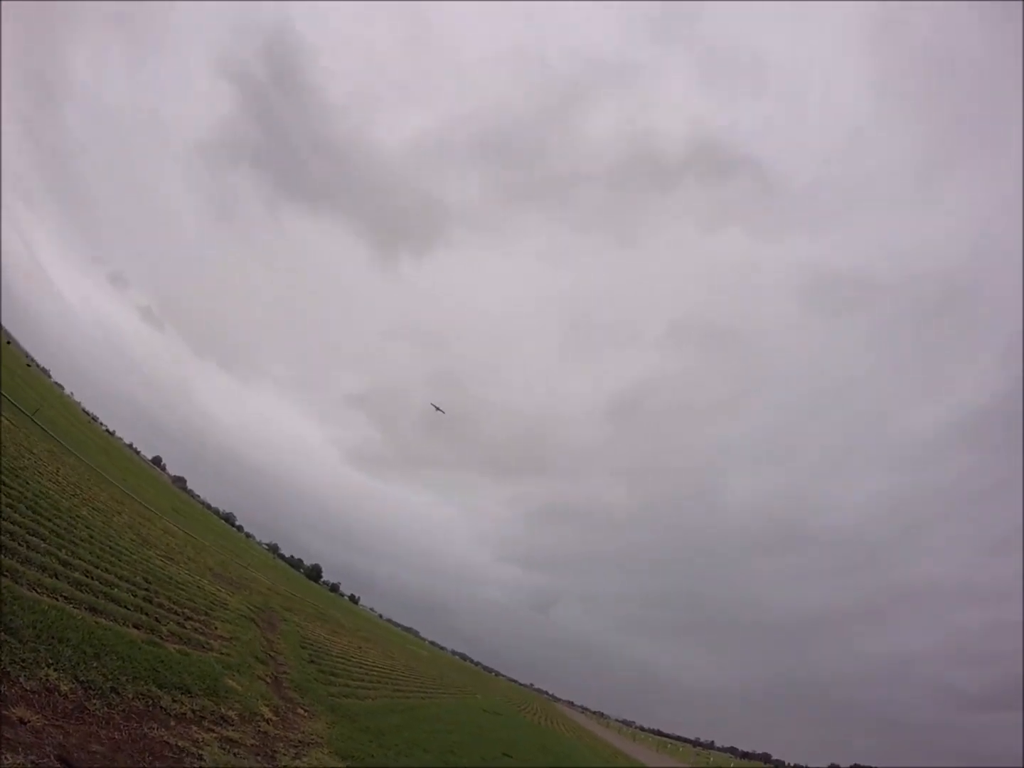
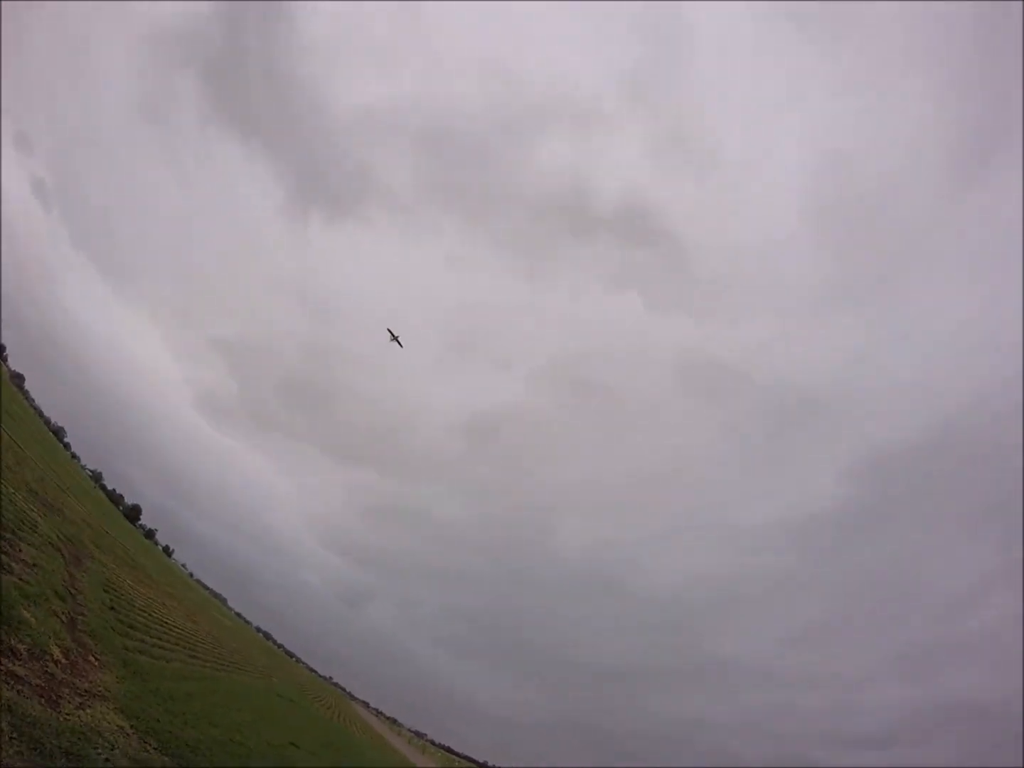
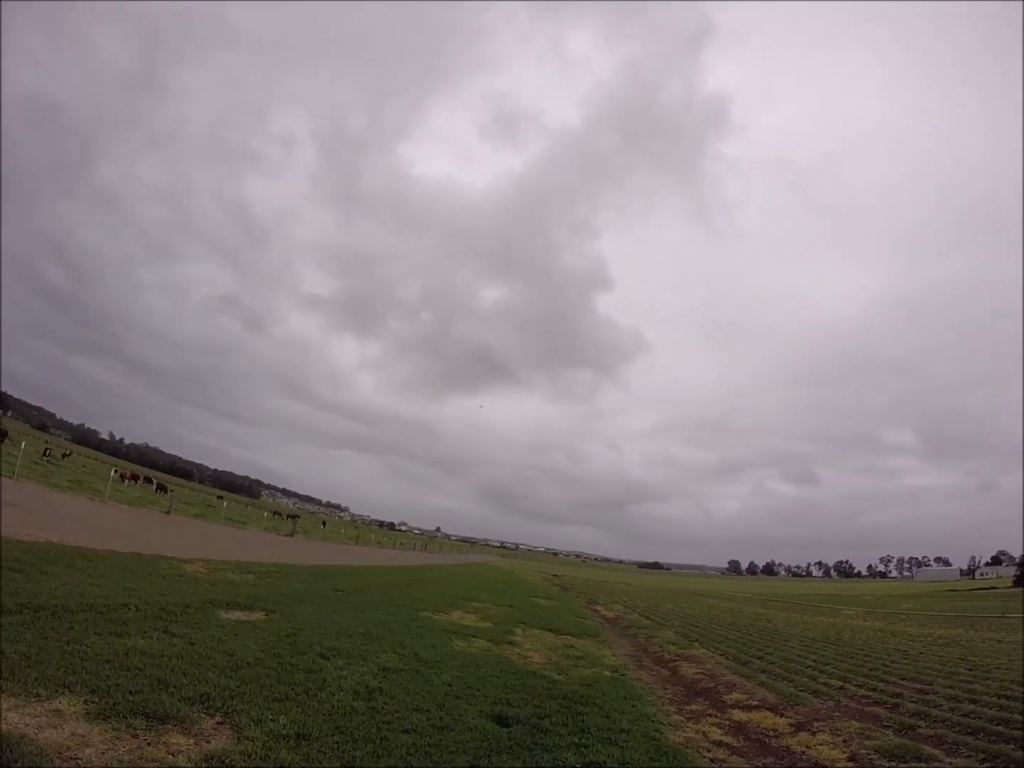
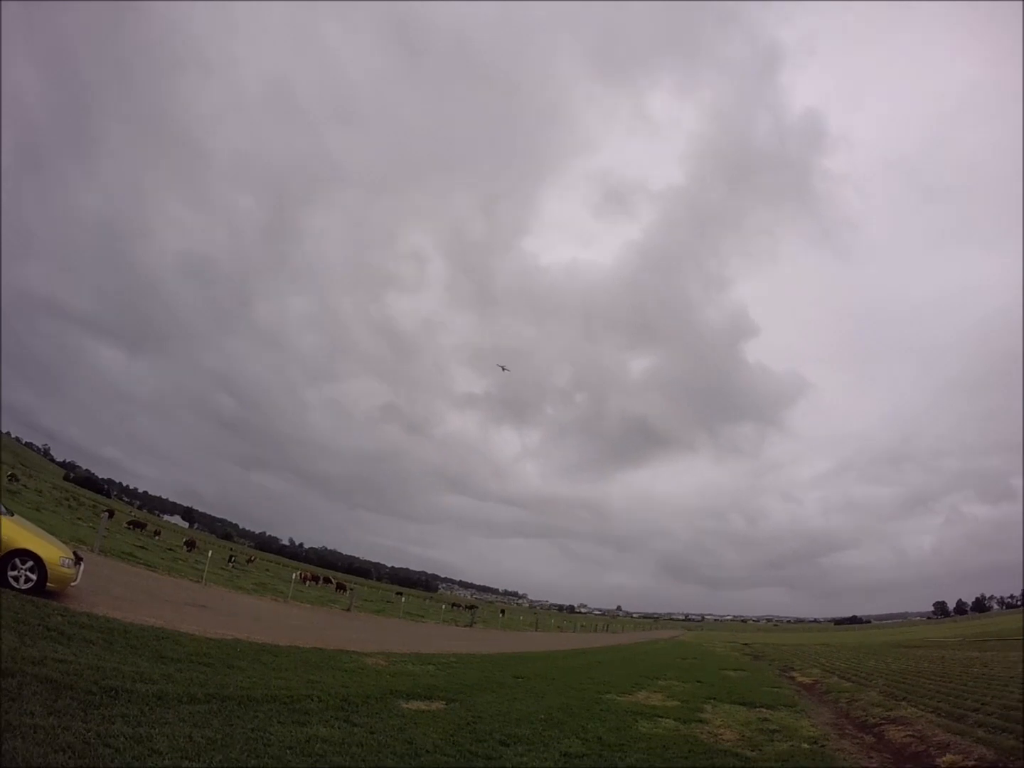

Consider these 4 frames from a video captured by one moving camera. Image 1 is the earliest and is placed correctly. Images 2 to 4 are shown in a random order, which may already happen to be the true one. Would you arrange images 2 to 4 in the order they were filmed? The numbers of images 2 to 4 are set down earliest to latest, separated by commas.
2, 4, 3
